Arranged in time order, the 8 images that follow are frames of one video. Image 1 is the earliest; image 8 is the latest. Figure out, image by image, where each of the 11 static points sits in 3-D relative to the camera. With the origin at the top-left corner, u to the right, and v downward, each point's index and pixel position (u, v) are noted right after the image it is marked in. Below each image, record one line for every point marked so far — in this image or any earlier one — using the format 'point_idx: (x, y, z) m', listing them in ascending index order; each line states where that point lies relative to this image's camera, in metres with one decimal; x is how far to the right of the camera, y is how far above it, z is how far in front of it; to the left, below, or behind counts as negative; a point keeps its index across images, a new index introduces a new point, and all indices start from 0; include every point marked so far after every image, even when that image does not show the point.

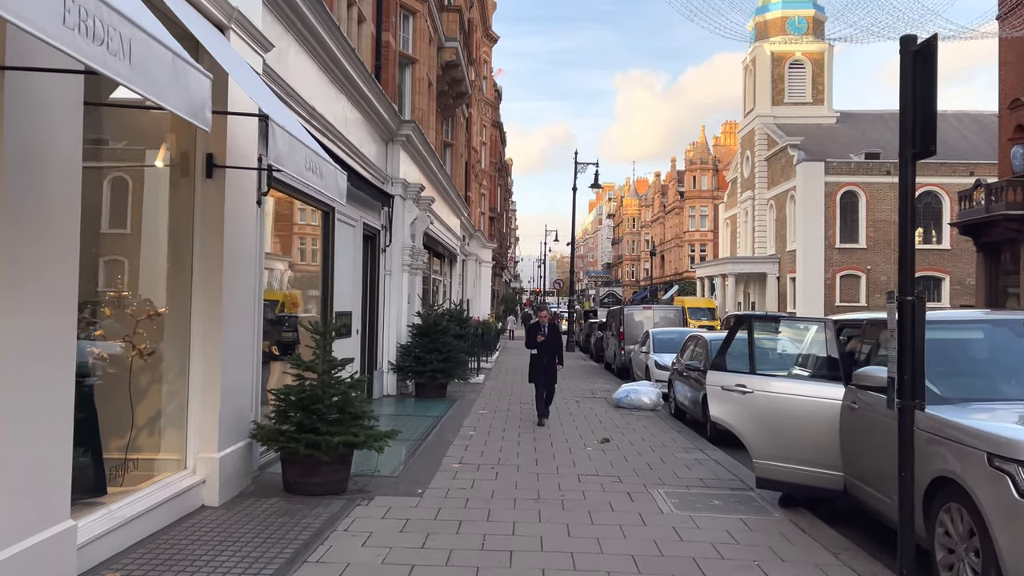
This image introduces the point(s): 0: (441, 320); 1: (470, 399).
0: (-1.3, -0.6, +14.5) m
1: (-0.8, -2.0, +14.5) m
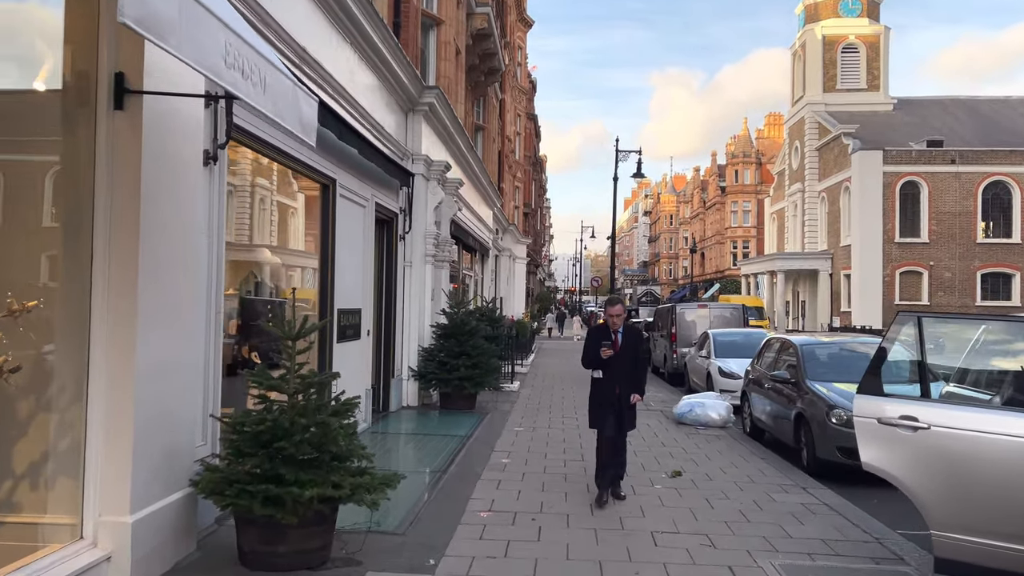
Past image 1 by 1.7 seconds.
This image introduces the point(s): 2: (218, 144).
0: (-0.6, -0.5, +12.4) m
1: (-0.1, -1.9, +12.4) m
2: (-2.0, +1.0, +5.5) m
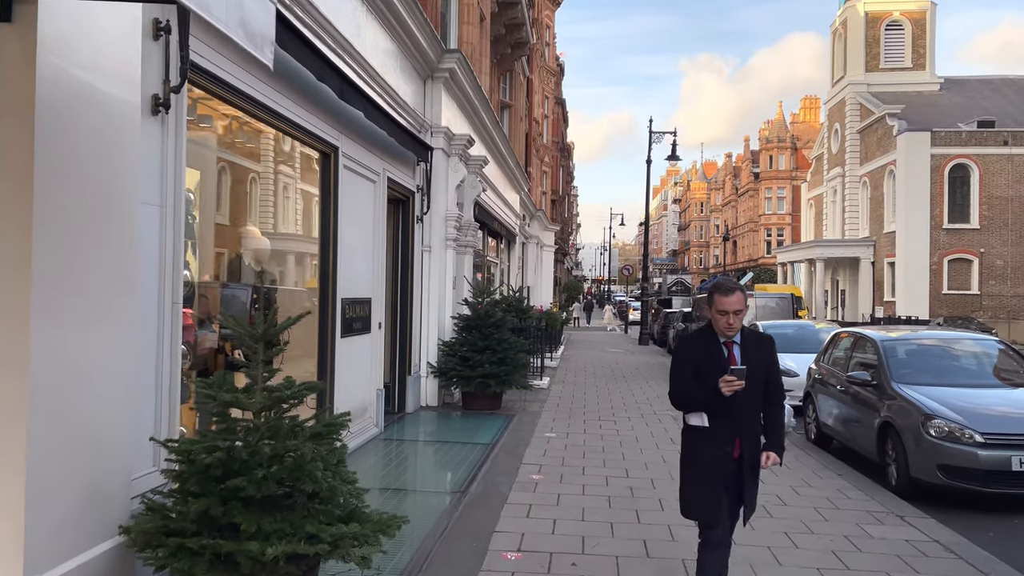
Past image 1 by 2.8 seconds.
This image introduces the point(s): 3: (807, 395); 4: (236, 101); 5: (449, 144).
0: (-0.2, -0.3, +11.2) m
1: (+0.3, -1.7, +11.2) m
2: (-1.9, +1.1, +4.3) m
3: (+3.6, -1.3, +9.8) m
4: (-2.0, +1.4, +5.7) m
5: (-0.9, +2.1, +11.8) m
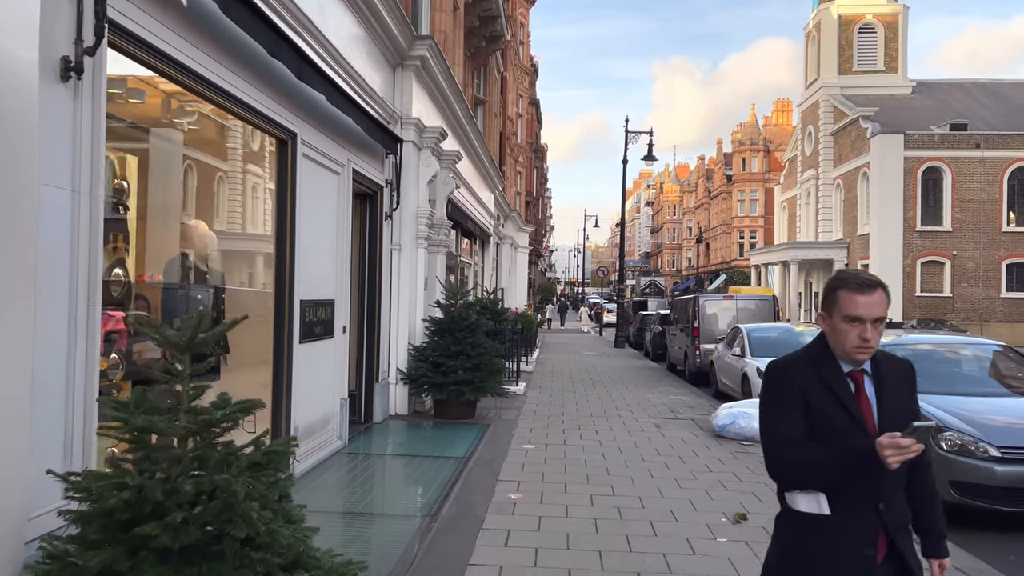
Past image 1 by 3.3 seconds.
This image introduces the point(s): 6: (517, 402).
0: (-0.6, -0.3, +10.5) m
1: (-0.1, -1.8, +10.5) m
2: (-1.9, +1.1, +3.6) m
3: (+3.3, -1.3, +9.3) m
4: (-2.1, +1.4, +5.0) m
5: (-1.3, +2.1, +11.1) m
6: (+0.1, -1.7, +12.1) m
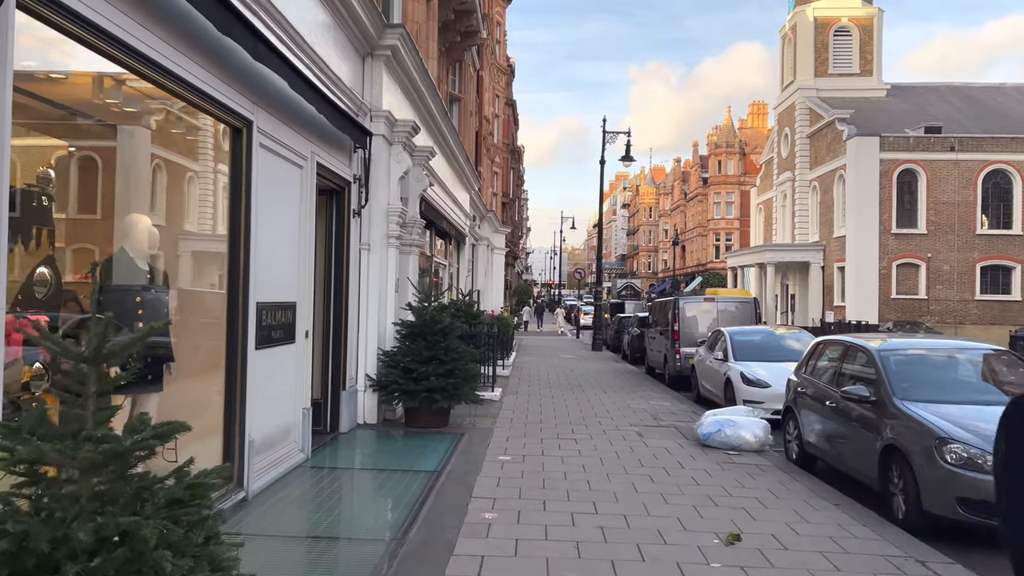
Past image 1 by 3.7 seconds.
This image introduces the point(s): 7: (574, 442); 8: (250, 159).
0: (-0.9, -0.4, +10.0) m
1: (-0.4, -1.8, +10.0) m
2: (-2.1, +1.1, +3.1) m
3: (+3.1, -1.3, +8.9) m
4: (-2.3, +1.3, +4.5) m
5: (-1.6, +2.1, +10.6) m
6: (-0.3, -1.8, +11.6) m
7: (+0.7, -1.8, +9.4) m
8: (-2.1, +1.0, +6.4) m
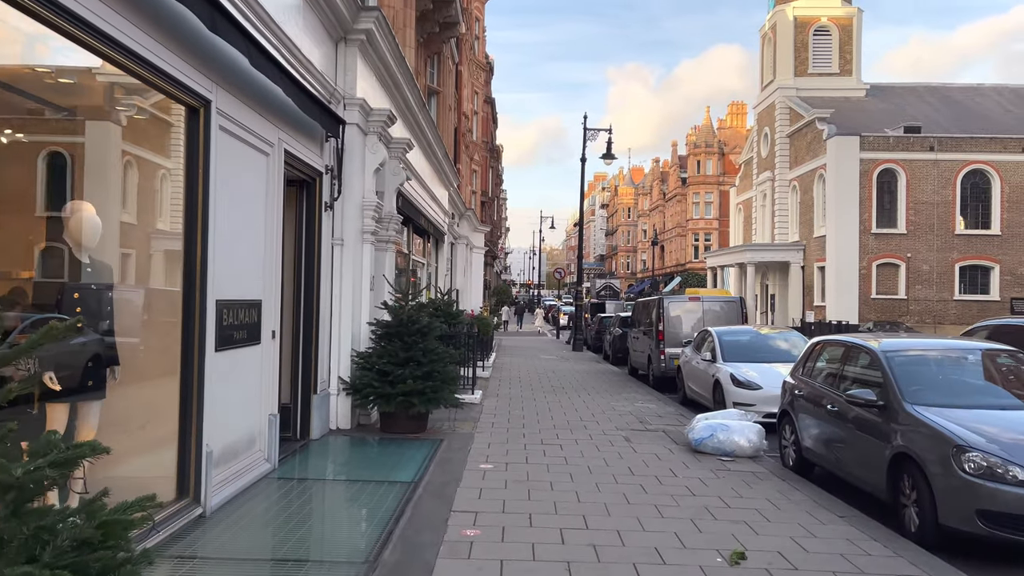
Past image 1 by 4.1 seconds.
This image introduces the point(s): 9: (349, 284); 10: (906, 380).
0: (-1.1, -0.3, +9.5) m
1: (-0.6, -1.8, +9.5) m
2: (-2.1, +1.1, +2.5) m
3: (+2.9, -1.3, +8.5) m
4: (-2.4, +1.4, +3.9) m
5: (-1.8, +2.1, +10.0) m
6: (-0.6, -1.7, +11.1) m
7: (+0.5, -1.8, +8.9) m
8: (-2.2, +1.0, +5.9) m
9: (-2.0, +0.1, +9.6) m
10: (+3.2, -0.7, +6.5) m
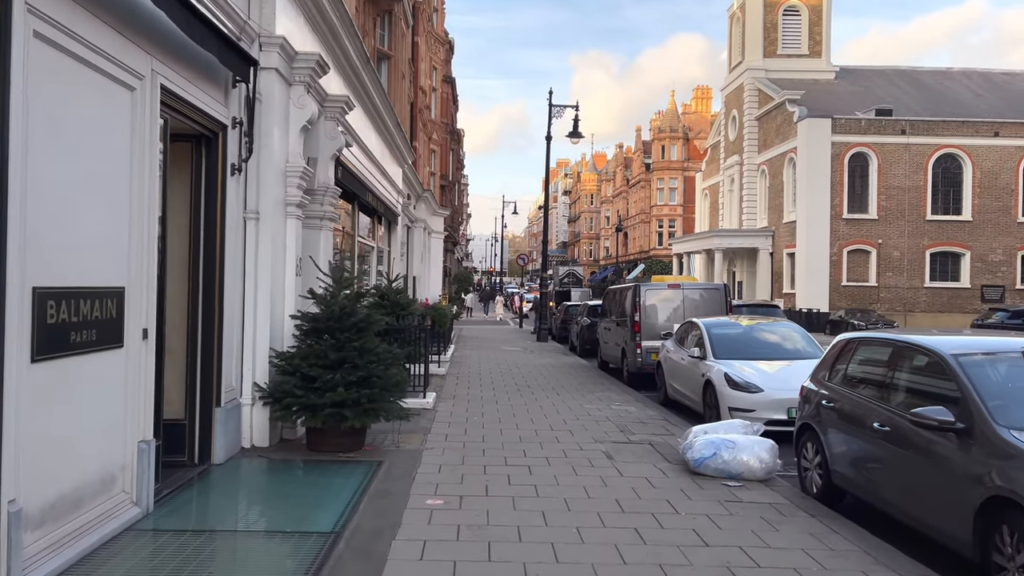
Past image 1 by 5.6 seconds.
0: (-1.5, -0.2, +7.7) m
1: (-1.0, -1.6, +7.8) m
2: (-2.2, +1.2, +0.7) m
3: (+2.5, -1.2, +6.9) m
4: (-2.5, +1.4, +2.0) m
5: (-2.3, +2.3, +8.2) m
6: (-1.0, -1.6, +9.3) m
7: (+0.1, -1.6, +7.2) m
8: (-2.5, +1.1, +4.0) m
9: (-2.4, +0.2, +7.7) m
10: (+2.9, -0.6, +5.0) m
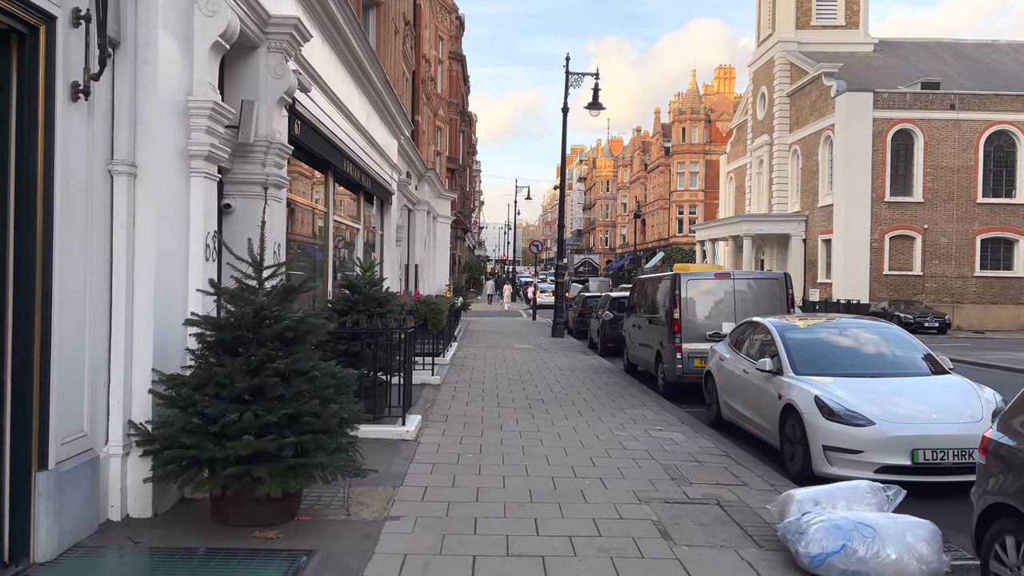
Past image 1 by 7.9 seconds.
0: (-1.5, -0.1, +5.1) m
1: (-1.0, -1.6, +5.2) m
2: (-2.3, +1.1, -1.9) m
3: (+2.5, -1.1, +4.2) m
4: (-2.6, +1.4, -0.6) m
5: (-2.2, +2.3, +5.5) m
6: (-1.0, -1.5, +6.8) m
7: (+0.2, -1.6, +4.6) m
8: (-2.5, +1.1, +1.4) m
9: (-2.4, +0.3, +5.2) m
10: (+2.9, -0.6, +2.3) m
